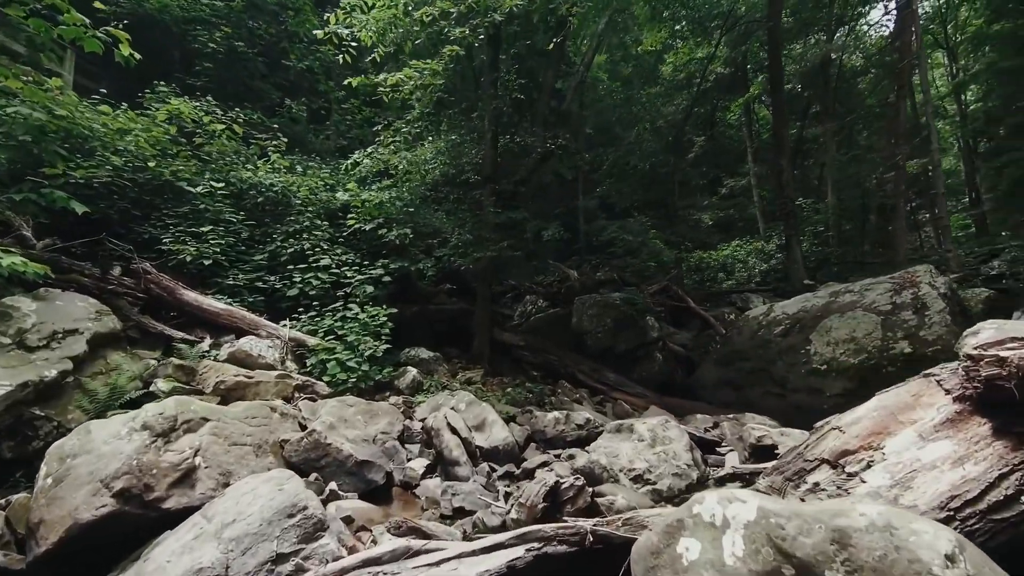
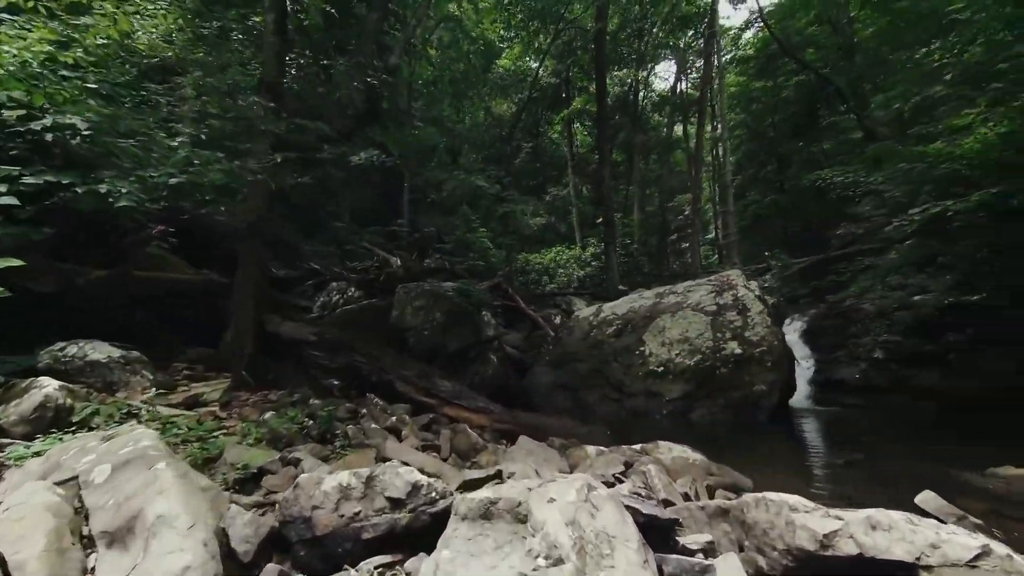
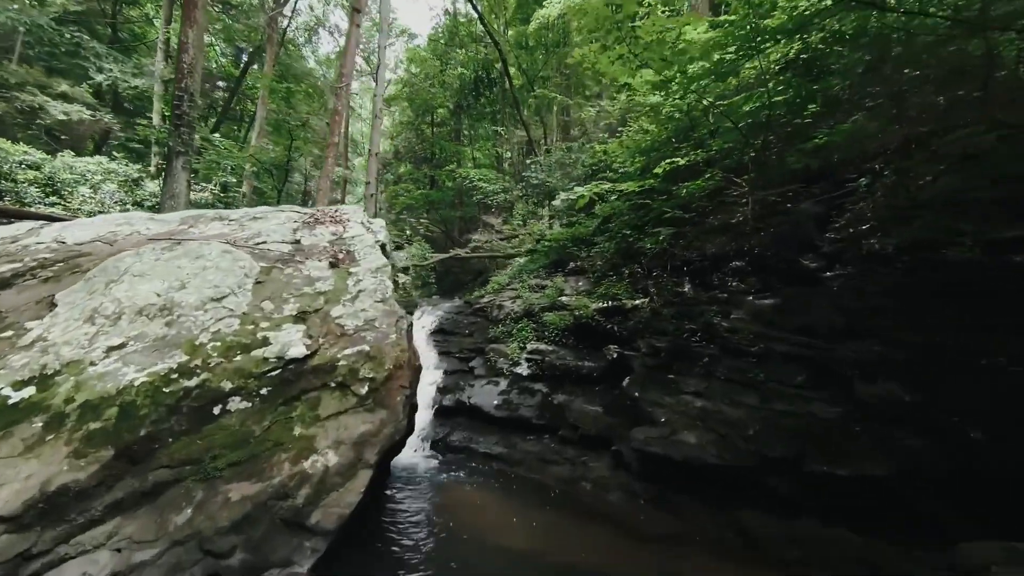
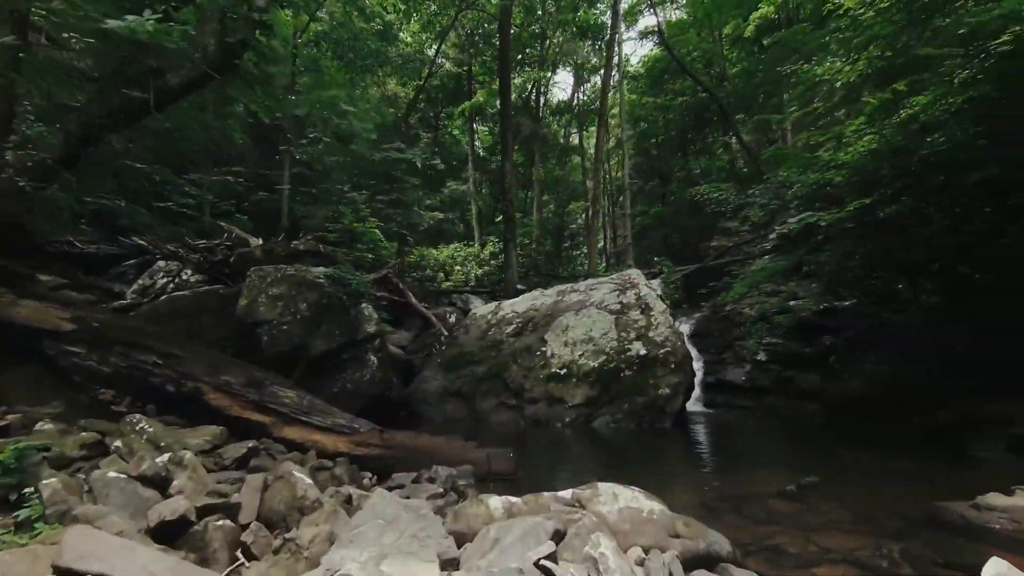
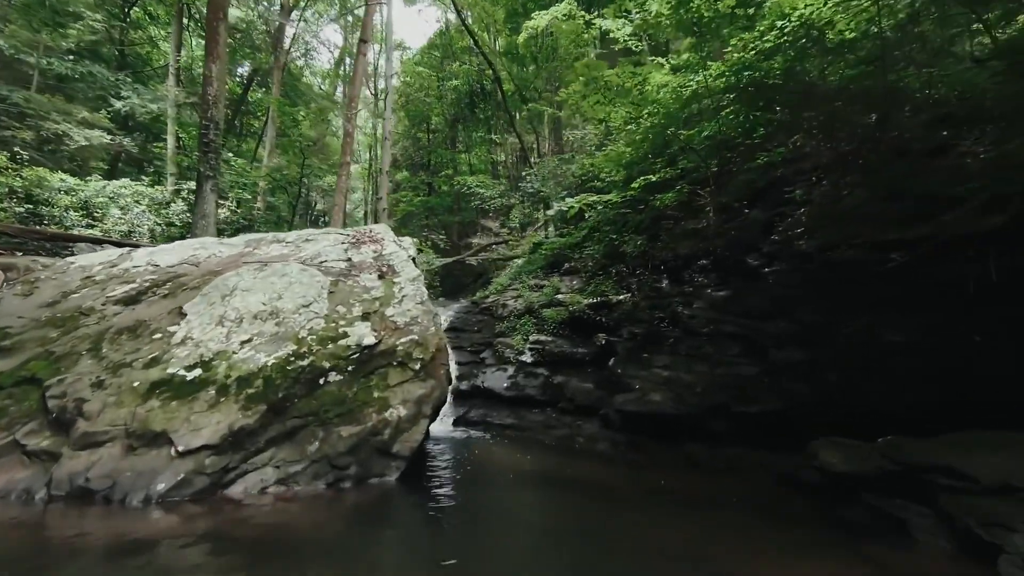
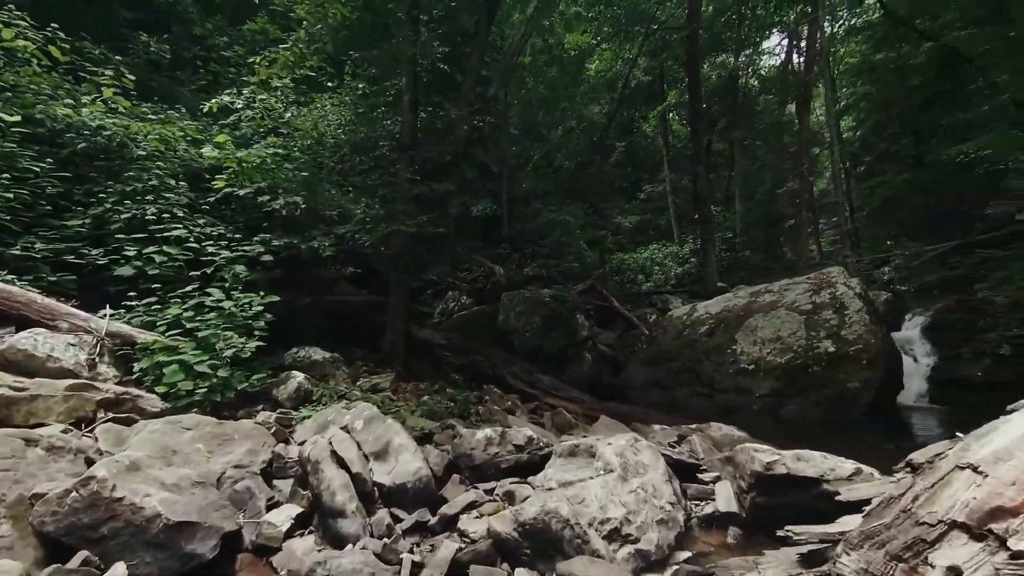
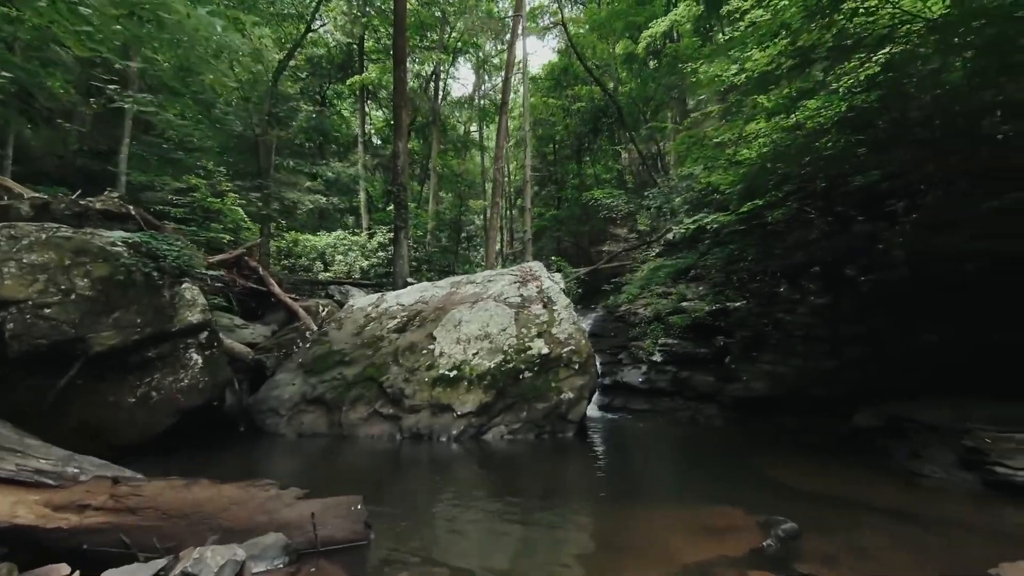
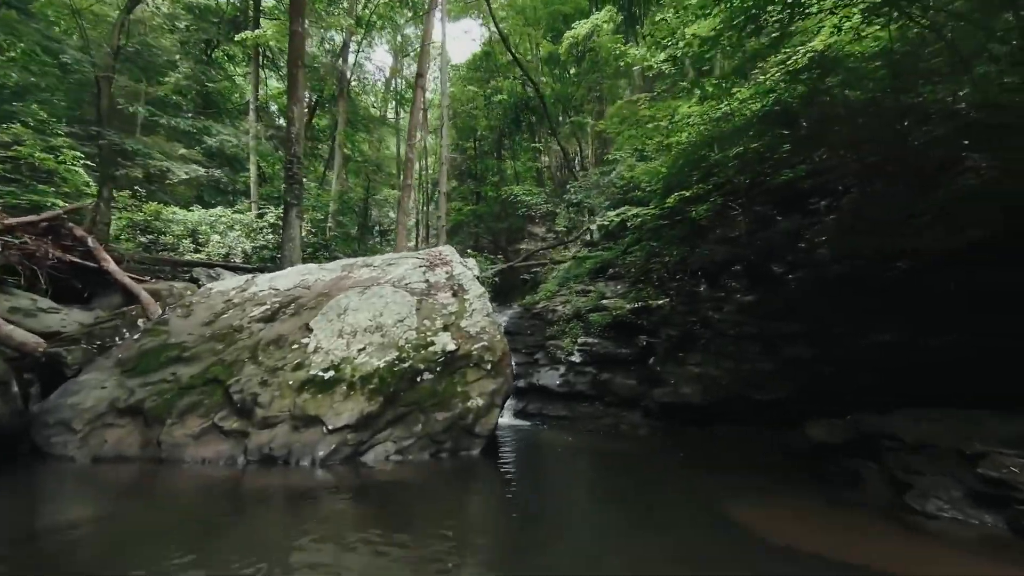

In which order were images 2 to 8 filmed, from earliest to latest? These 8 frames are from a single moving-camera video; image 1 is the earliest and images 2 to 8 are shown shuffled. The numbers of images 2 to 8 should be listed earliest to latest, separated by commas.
6, 2, 4, 7, 8, 5, 3
